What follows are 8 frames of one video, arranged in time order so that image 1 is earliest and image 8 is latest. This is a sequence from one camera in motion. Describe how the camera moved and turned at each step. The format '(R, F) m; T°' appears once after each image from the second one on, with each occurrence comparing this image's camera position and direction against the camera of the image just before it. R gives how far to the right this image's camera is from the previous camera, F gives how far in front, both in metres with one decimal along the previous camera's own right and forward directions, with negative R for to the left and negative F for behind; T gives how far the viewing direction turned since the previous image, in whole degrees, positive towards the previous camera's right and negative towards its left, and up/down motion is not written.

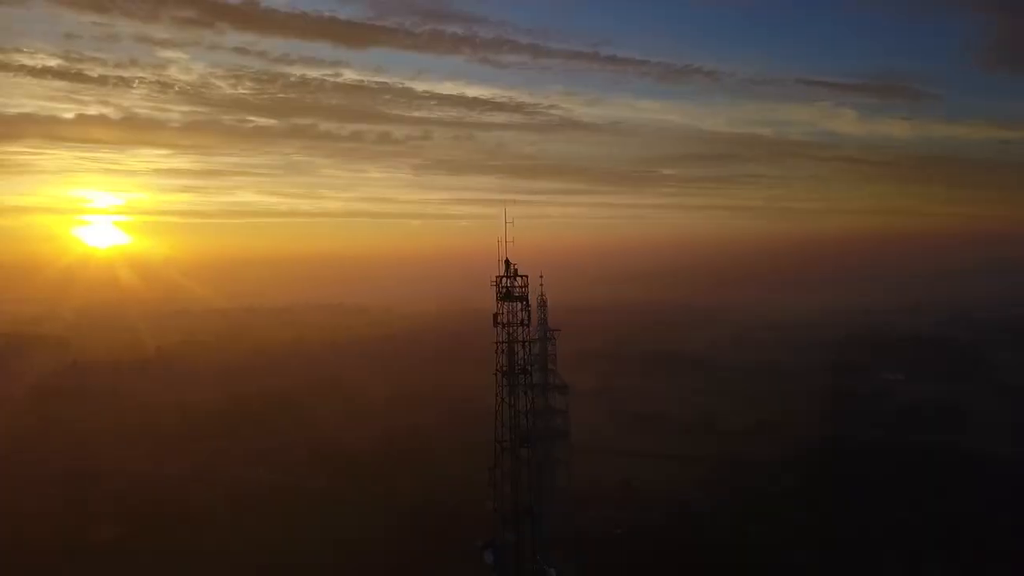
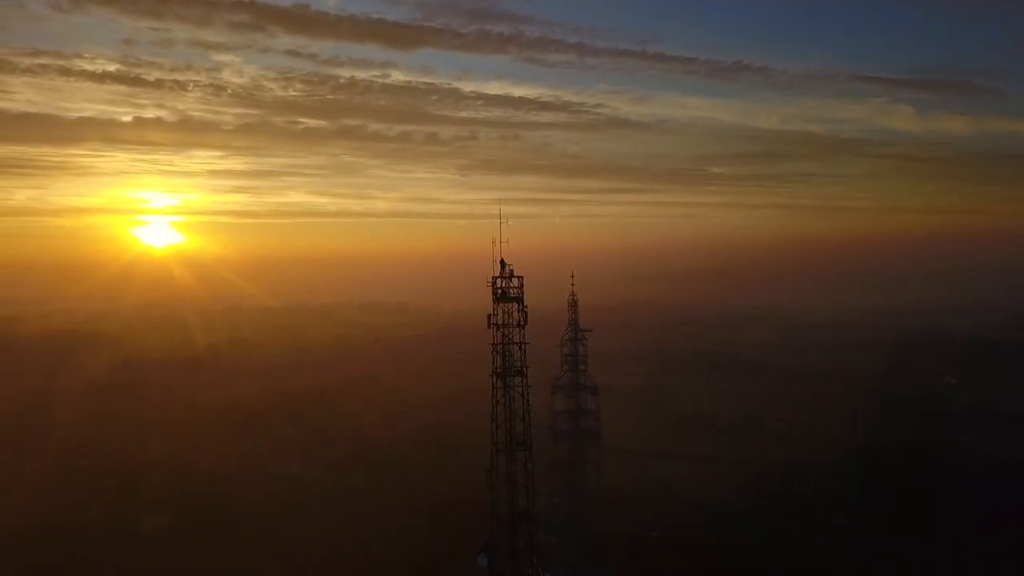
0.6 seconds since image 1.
(0.0, 0.0) m; -3°
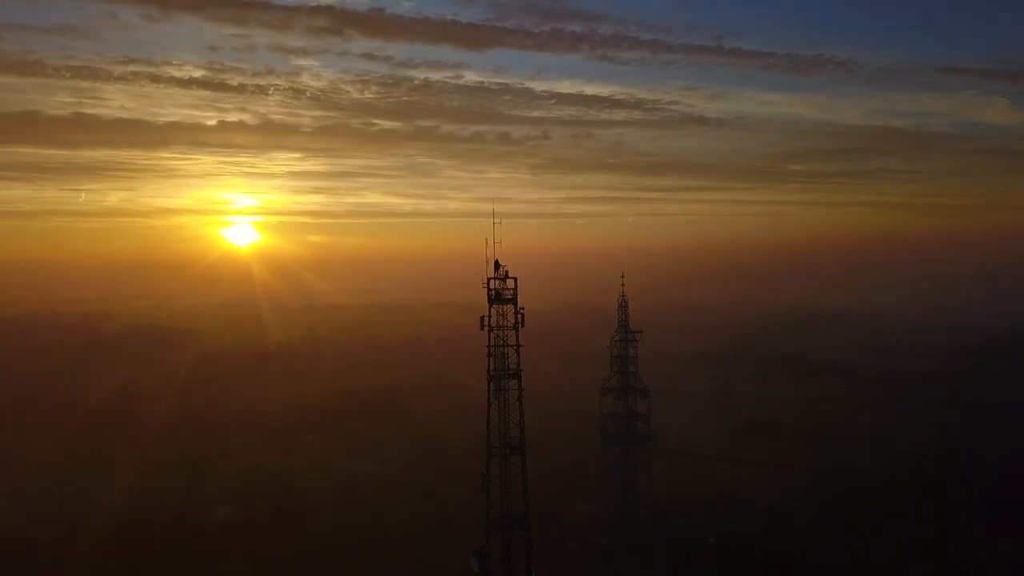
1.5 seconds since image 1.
(+0.1, 0.0) m; -5°
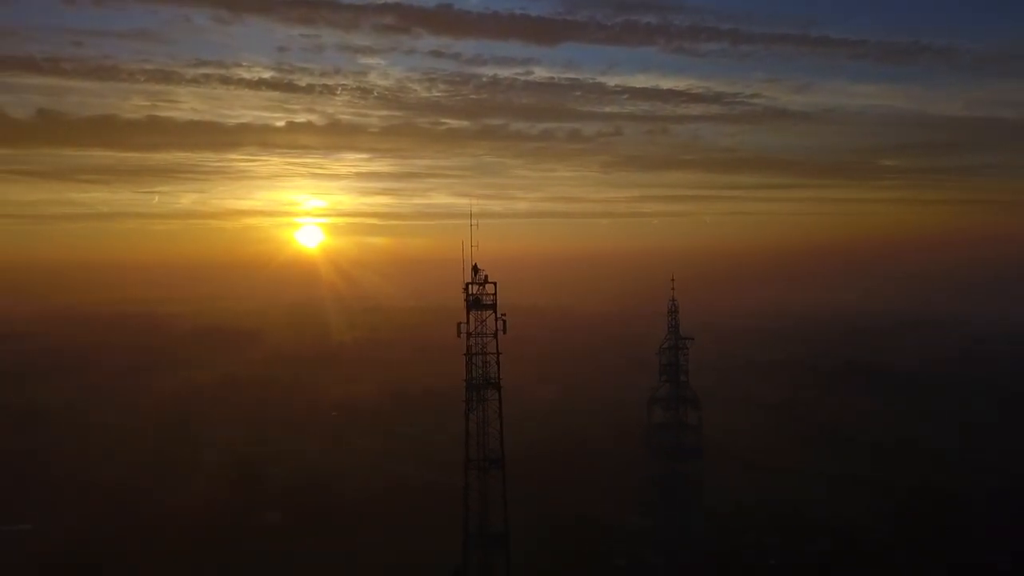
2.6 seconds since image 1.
(+0.2, +0.9) m; -5°
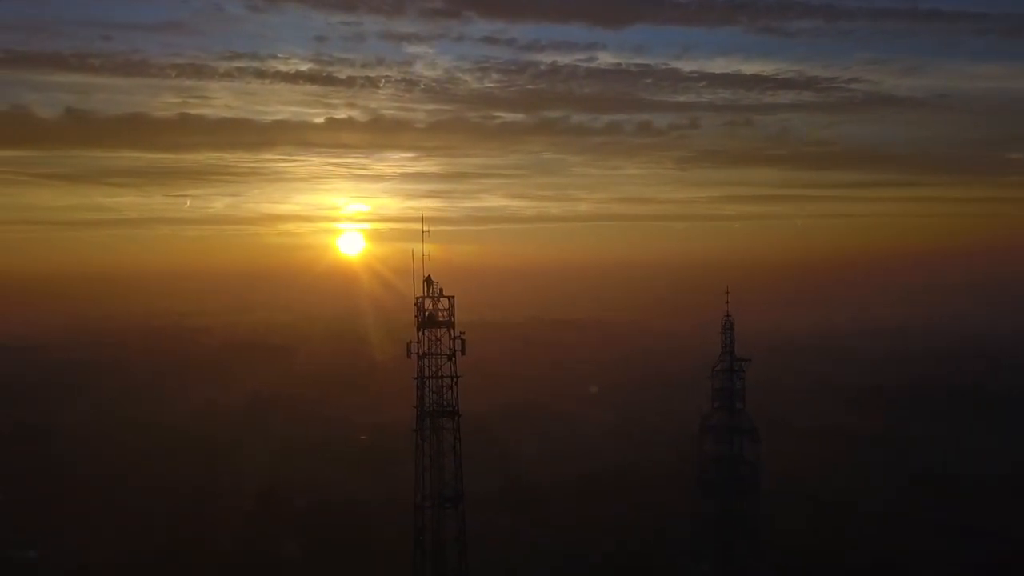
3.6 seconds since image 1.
(+0.3, +2.7) m; -5°
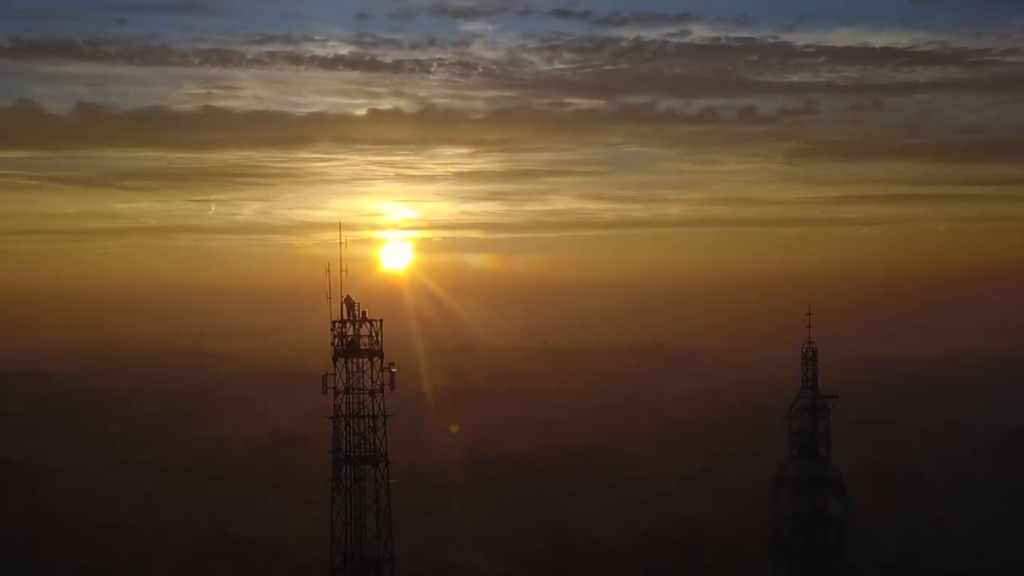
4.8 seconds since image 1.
(-0.4, +3.6) m; -4°
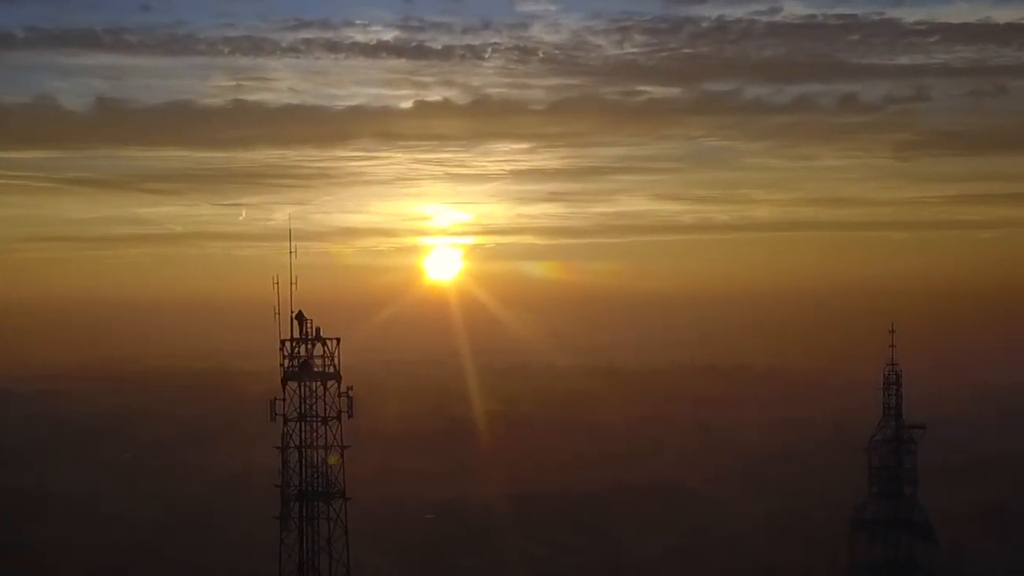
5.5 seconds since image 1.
(-0.7, +2.1) m; -2°
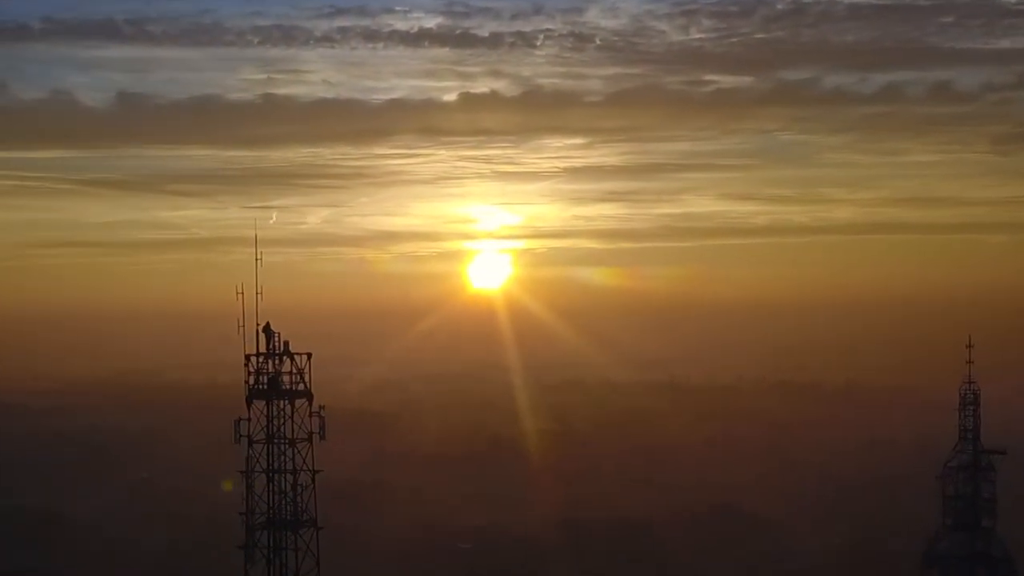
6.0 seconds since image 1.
(-0.7, +1.4) m; -1°
